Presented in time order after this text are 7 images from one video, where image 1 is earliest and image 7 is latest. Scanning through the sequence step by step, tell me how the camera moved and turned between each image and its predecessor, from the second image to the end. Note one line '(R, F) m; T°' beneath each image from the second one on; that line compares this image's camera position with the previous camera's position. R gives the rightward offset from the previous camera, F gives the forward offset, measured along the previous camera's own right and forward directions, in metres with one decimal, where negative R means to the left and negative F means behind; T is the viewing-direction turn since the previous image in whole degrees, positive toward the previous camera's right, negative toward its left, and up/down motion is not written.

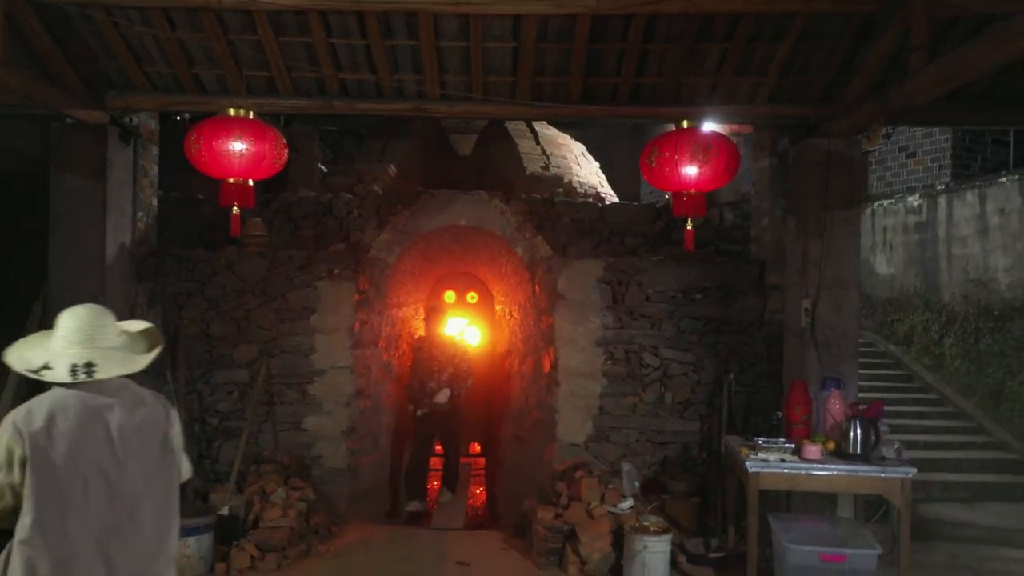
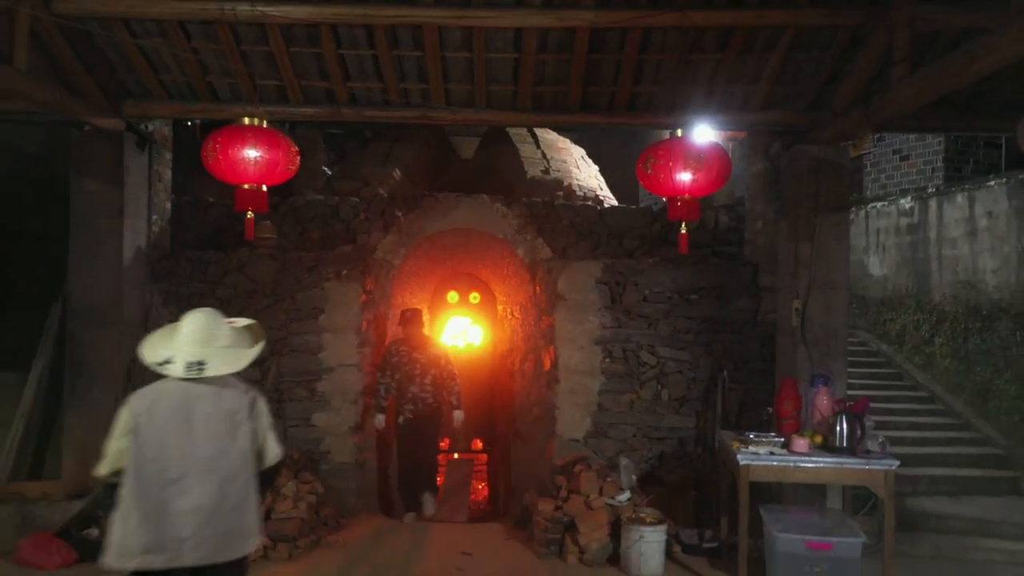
(0.0, -0.2) m; 0°
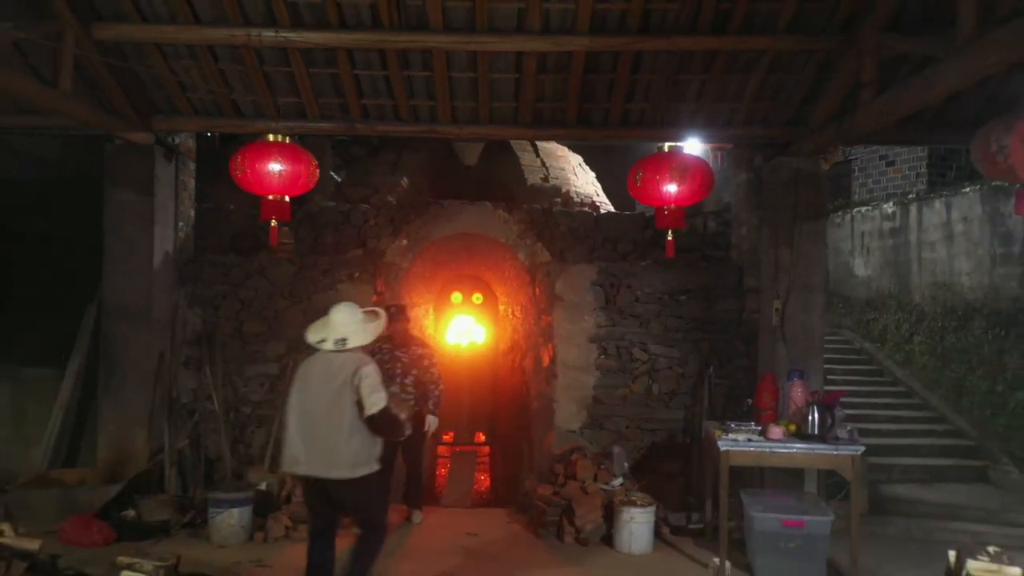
(0.0, -0.4) m; 0°
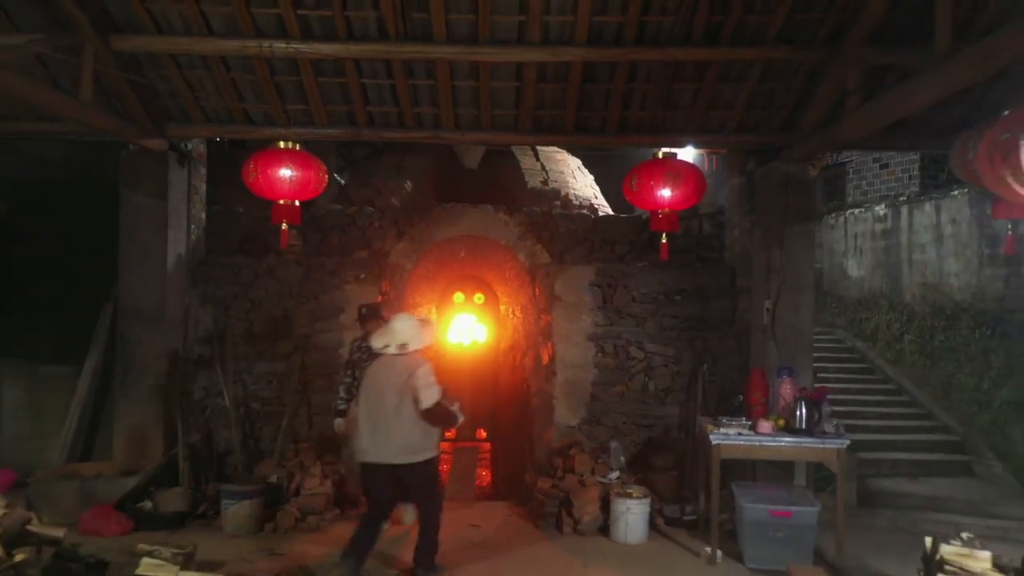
(0.0, -0.2) m; 0°
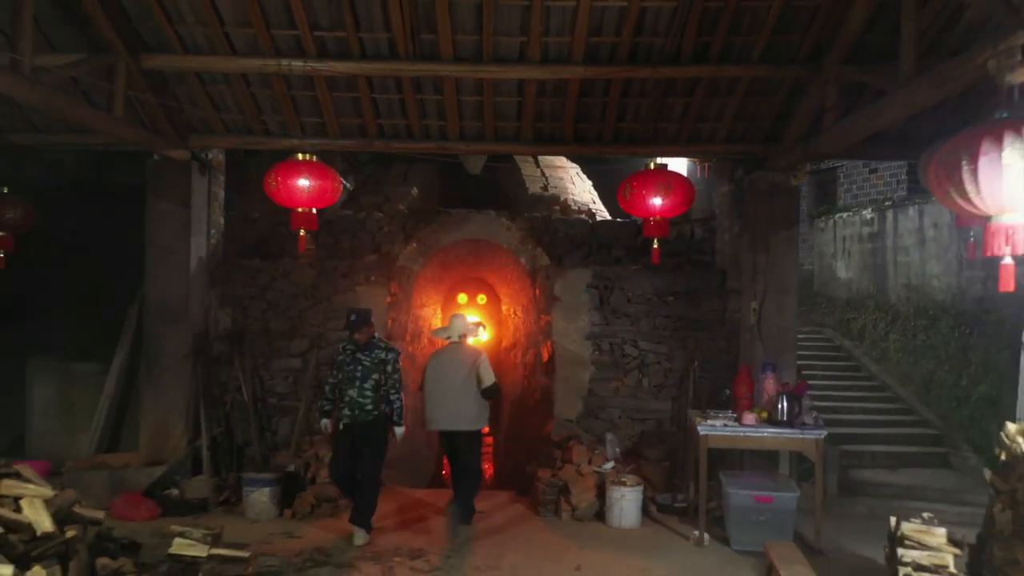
(0.0, -0.4) m; 0°
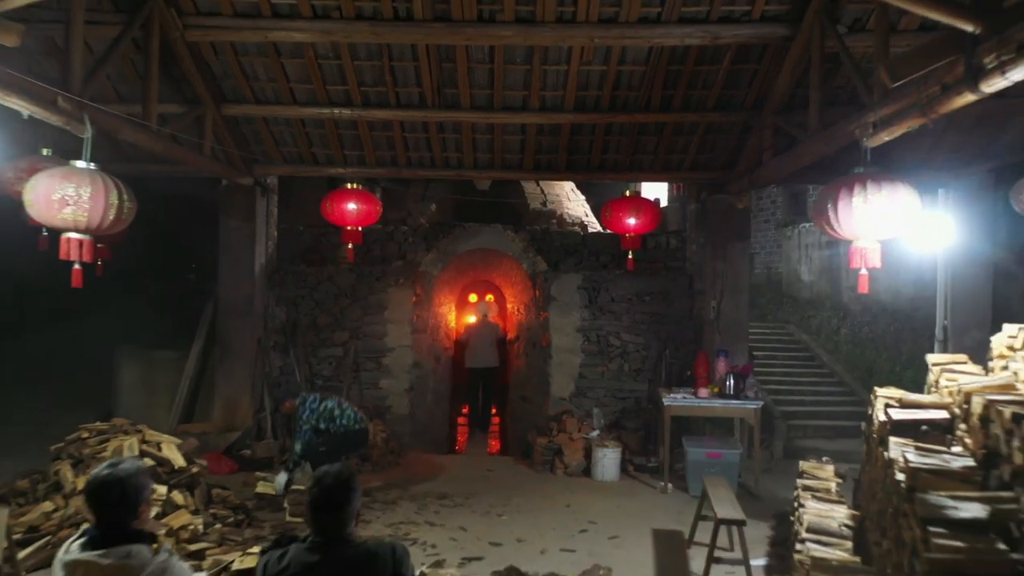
(0.0, -1.5) m; 0°
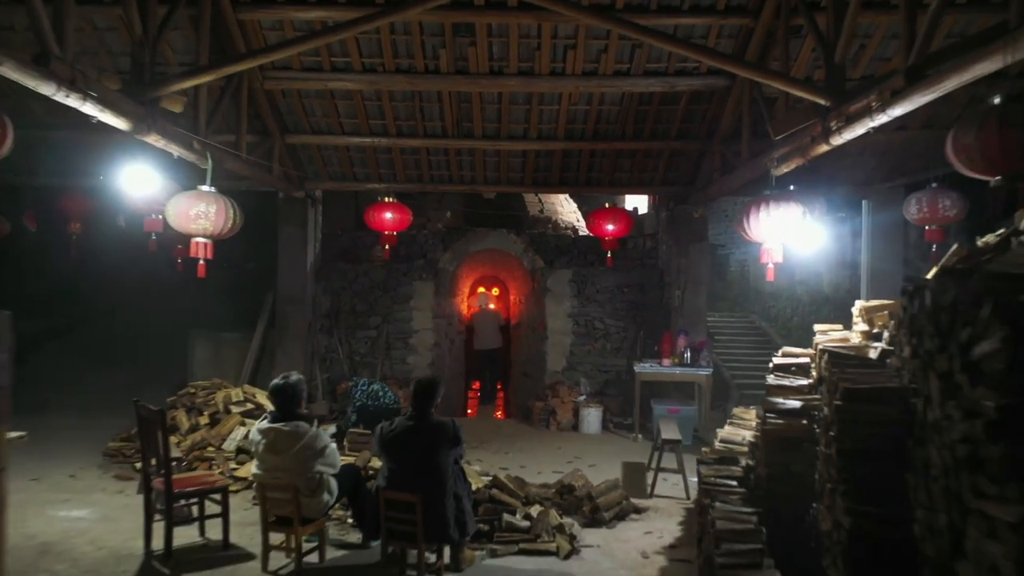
(-0.1, -1.8) m; 0°
